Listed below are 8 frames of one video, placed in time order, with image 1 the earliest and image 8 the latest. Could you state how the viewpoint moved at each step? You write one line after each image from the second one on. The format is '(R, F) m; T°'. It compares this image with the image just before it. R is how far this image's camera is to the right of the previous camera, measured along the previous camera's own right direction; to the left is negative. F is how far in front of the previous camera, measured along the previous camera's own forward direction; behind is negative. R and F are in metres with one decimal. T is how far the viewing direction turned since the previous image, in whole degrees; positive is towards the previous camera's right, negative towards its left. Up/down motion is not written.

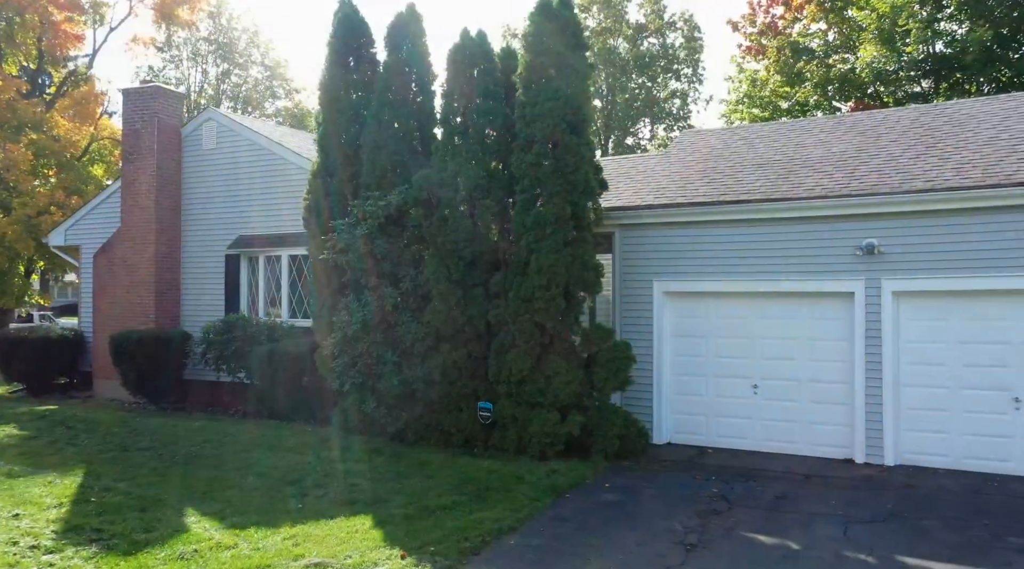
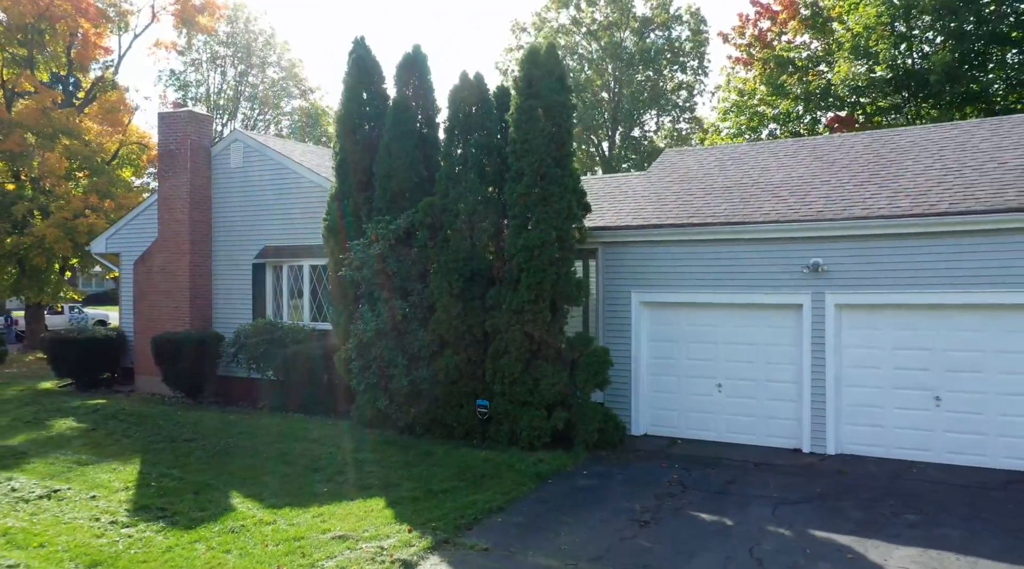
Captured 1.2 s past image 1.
(+0.3, -1.3) m; -1°
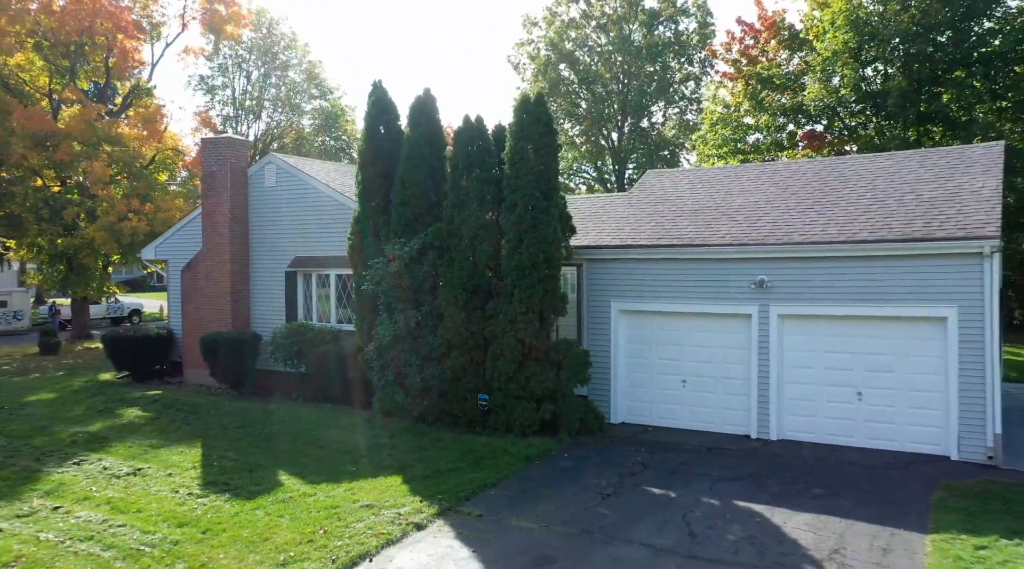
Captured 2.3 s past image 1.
(+0.3, -1.8) m; -1°
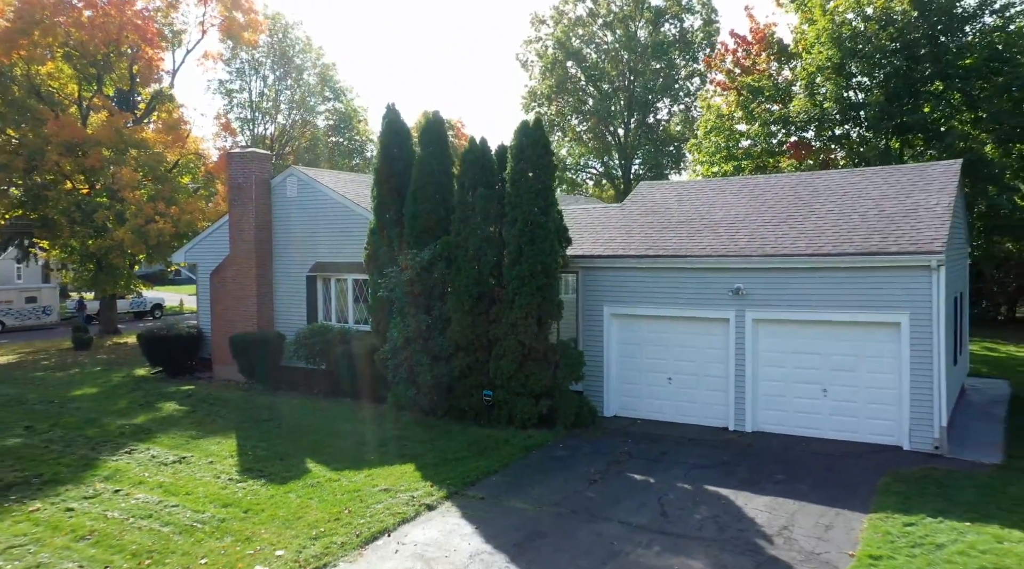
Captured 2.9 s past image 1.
(+0.2, -1.2) m; -1°
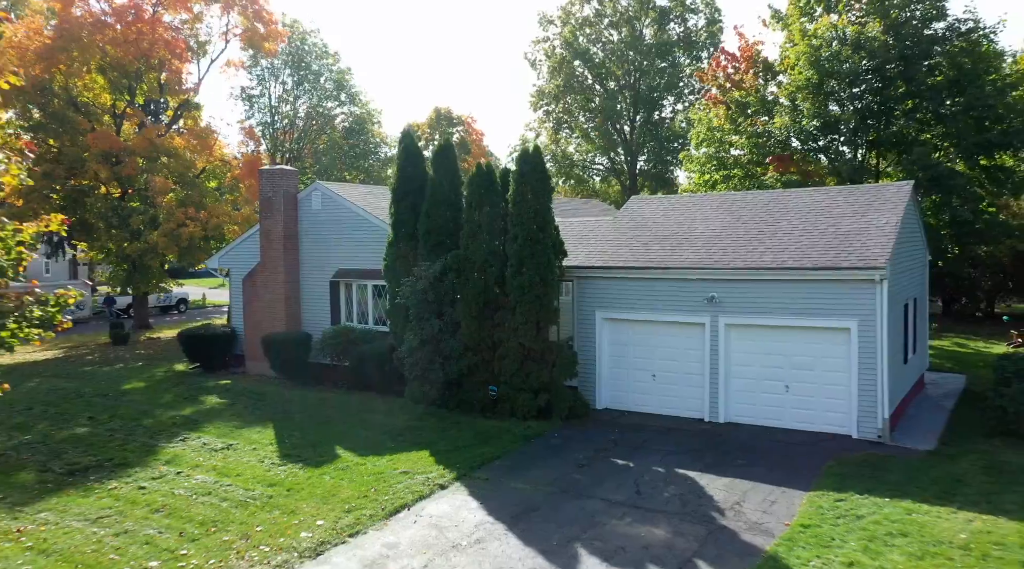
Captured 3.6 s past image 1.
(+0.2, -1.7) m; -1°
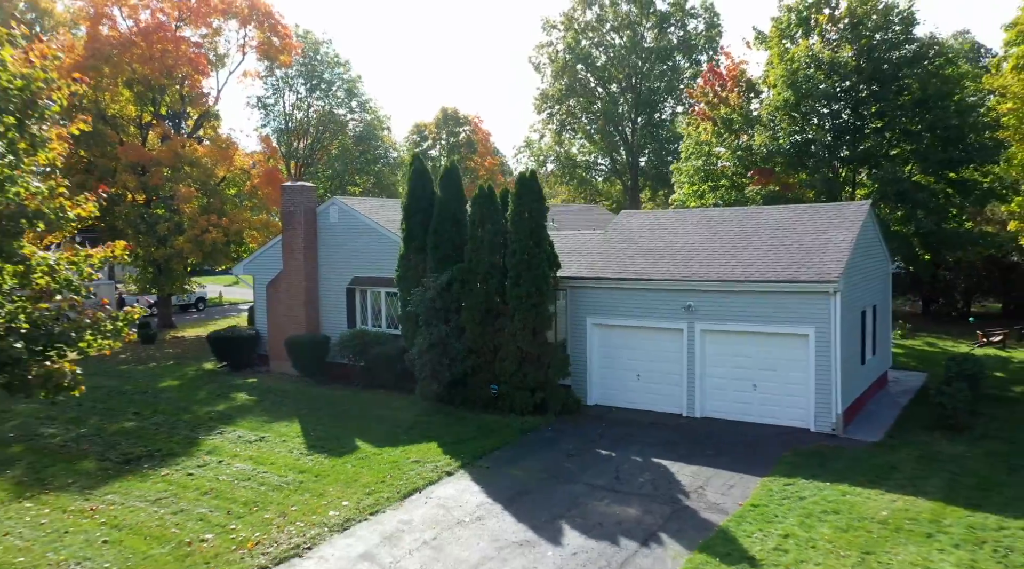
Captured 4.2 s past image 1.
(+0.2, -1.7) m; -1°
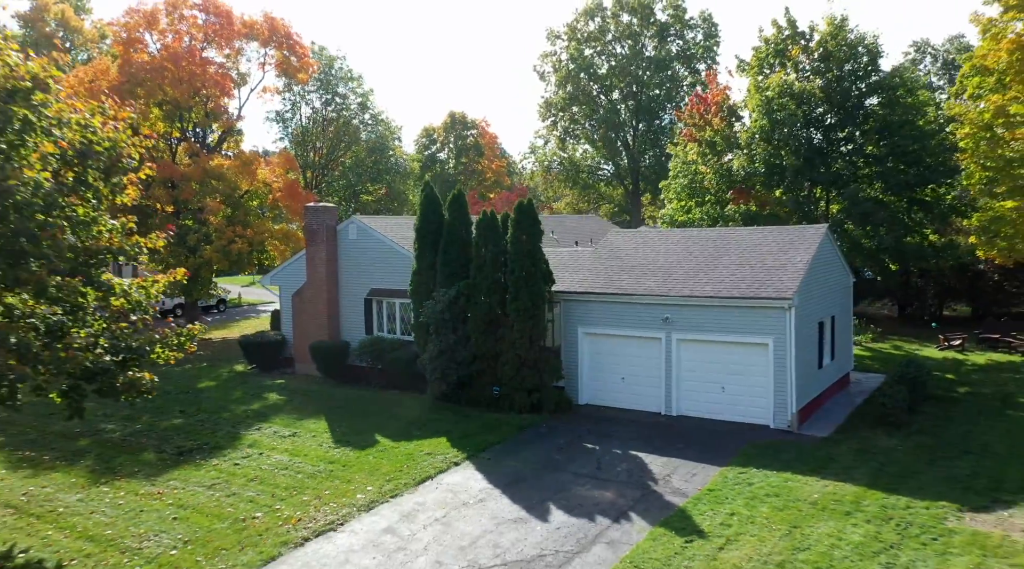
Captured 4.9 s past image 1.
(+0.2, -2.2) m; -1°
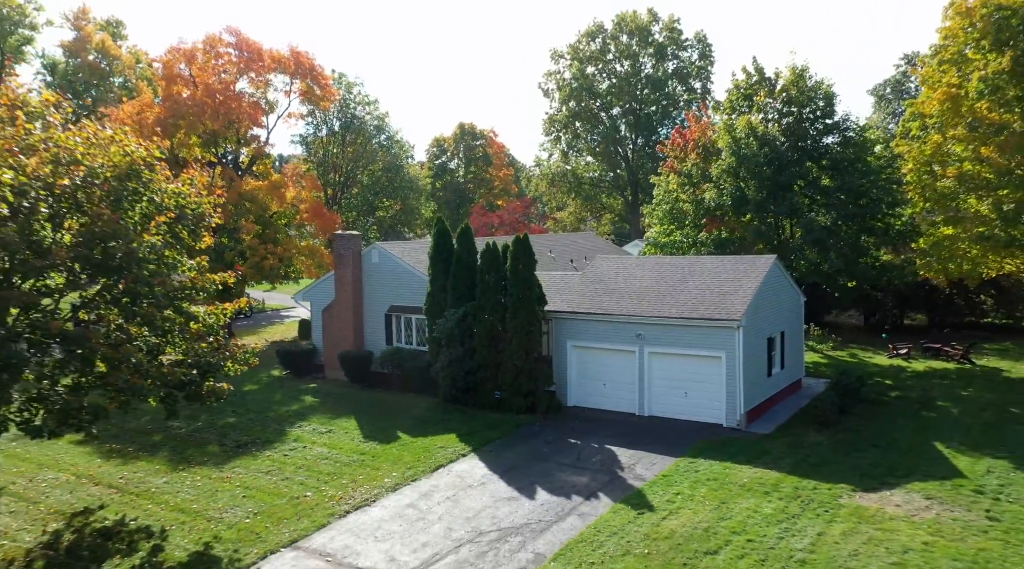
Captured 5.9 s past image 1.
(+0.3, -3.5) m; -1°
